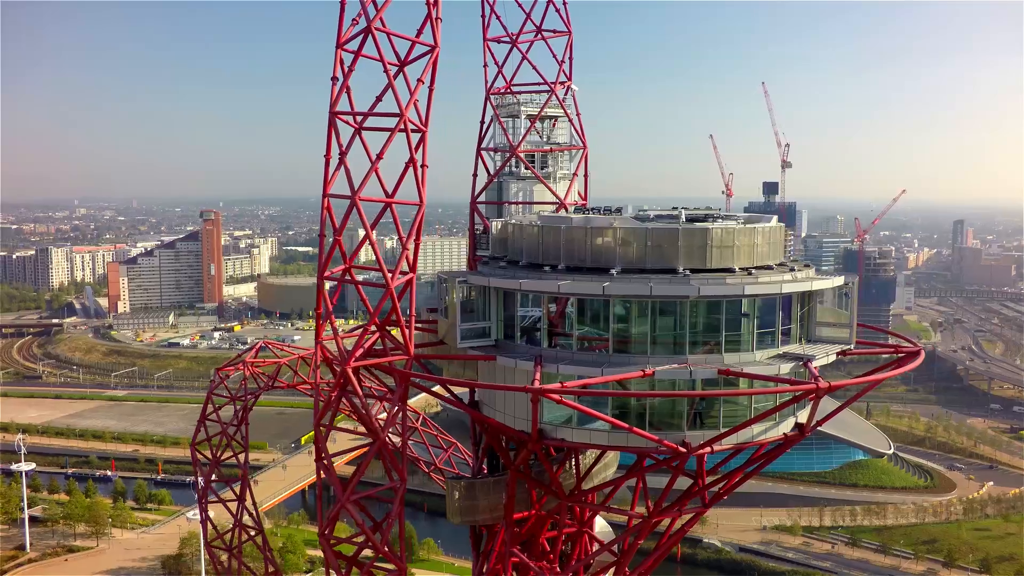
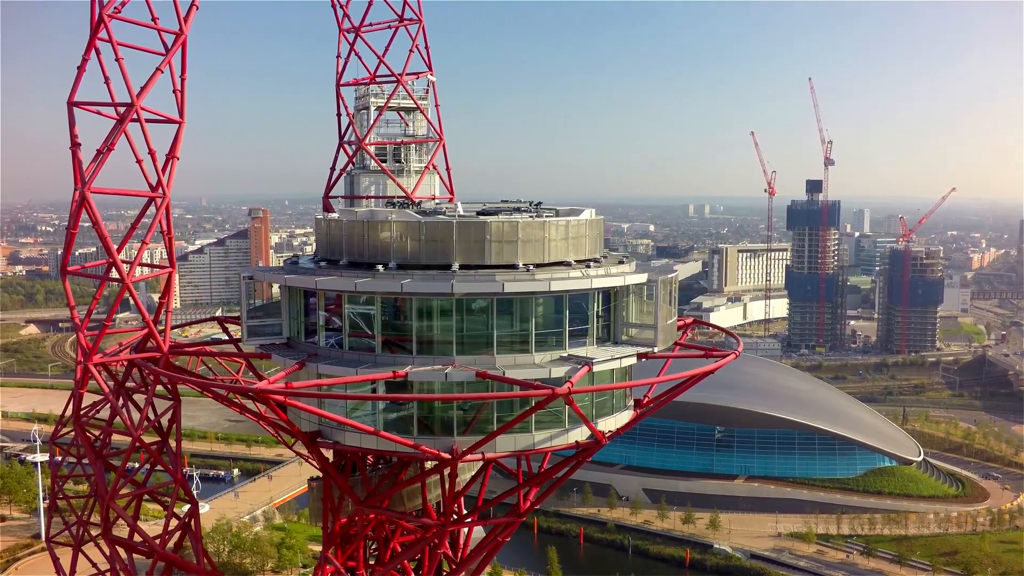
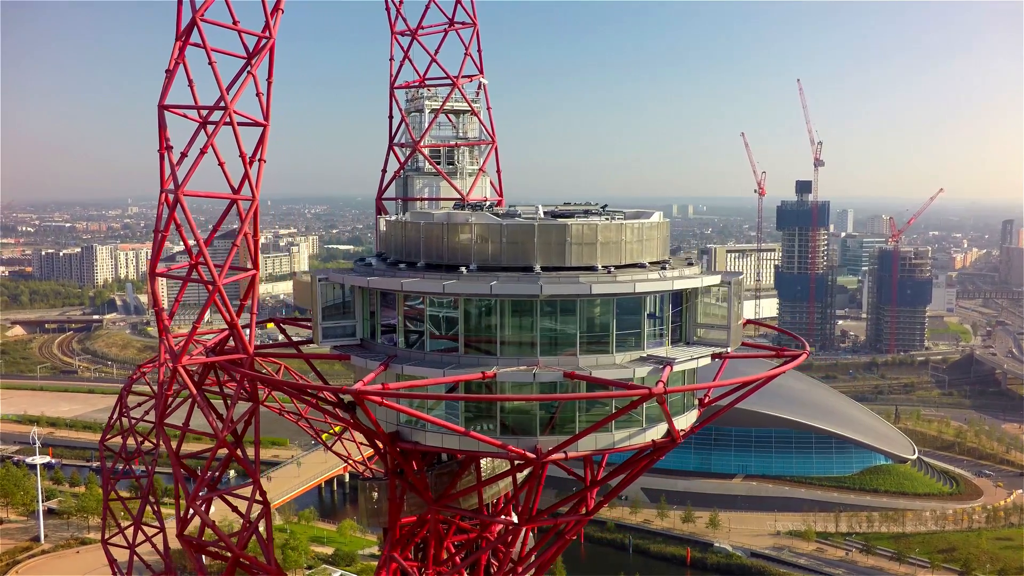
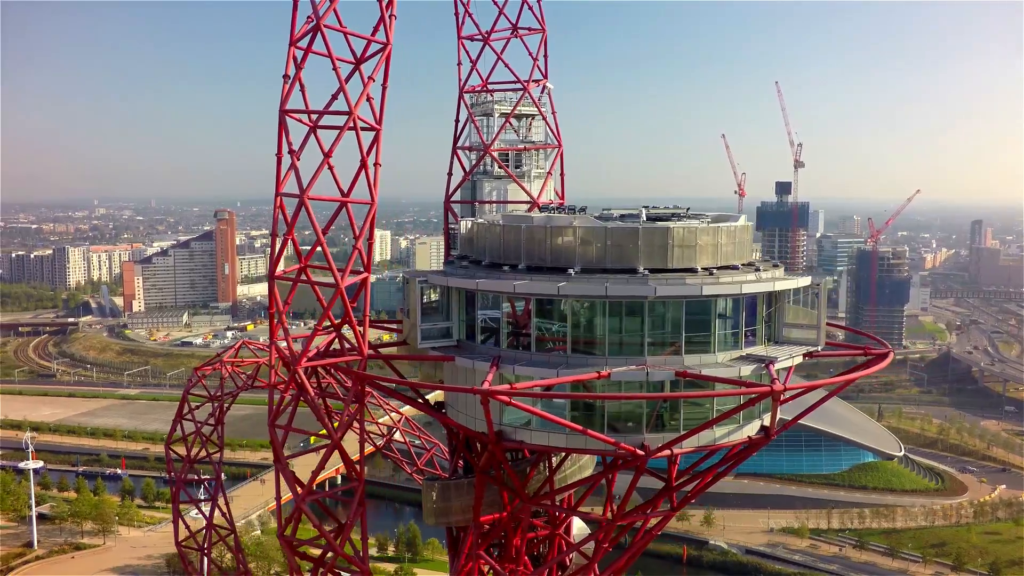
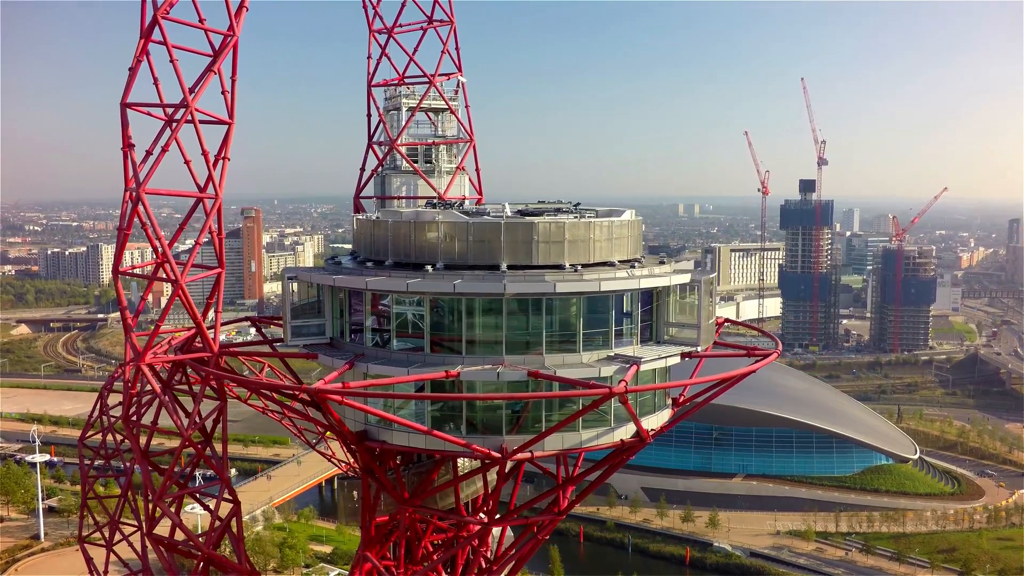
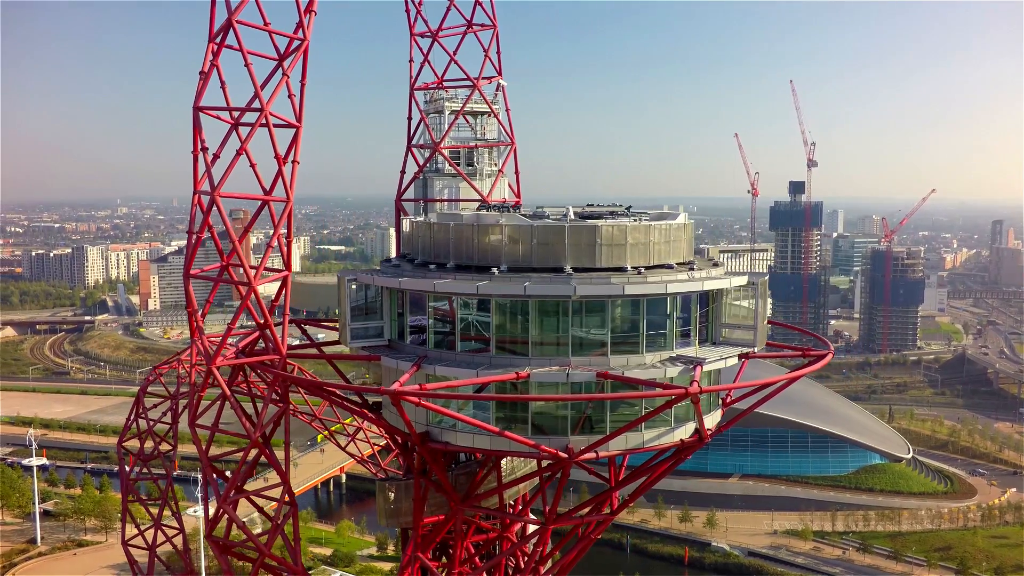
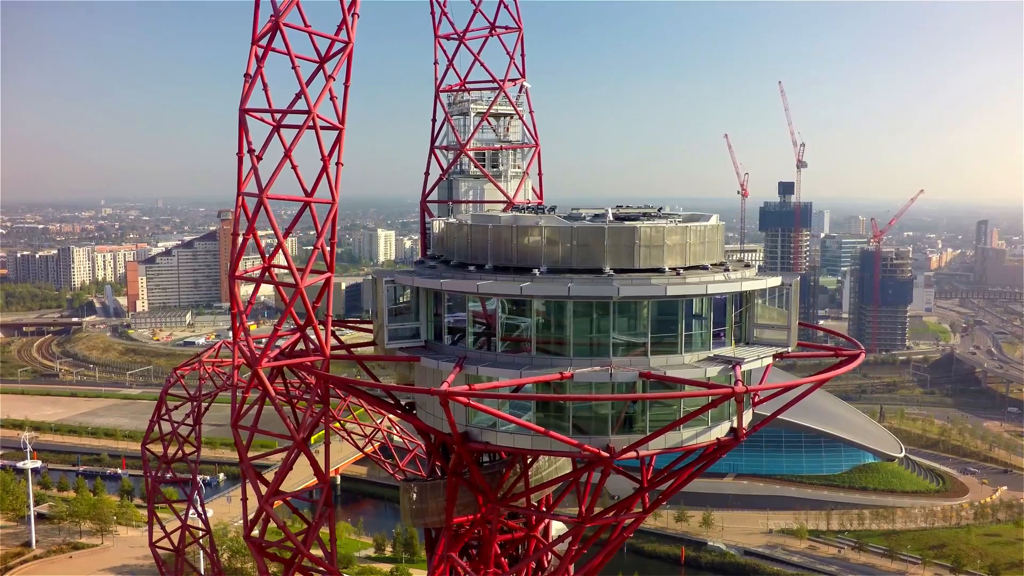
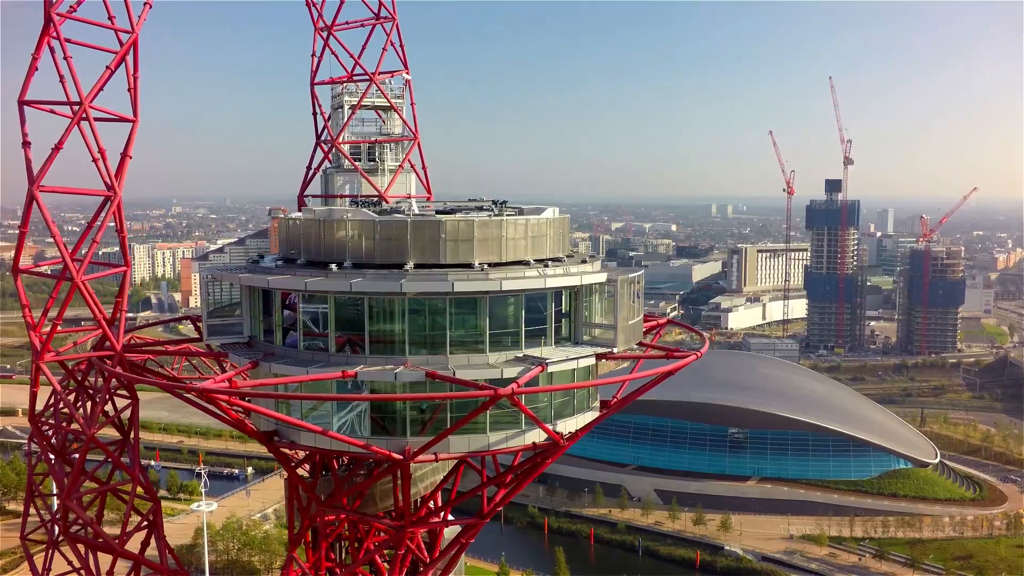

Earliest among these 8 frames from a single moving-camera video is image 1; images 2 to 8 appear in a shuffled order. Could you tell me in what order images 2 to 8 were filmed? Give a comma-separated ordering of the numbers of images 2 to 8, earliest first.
4, 7, 6, 3, 5, 2, 8
